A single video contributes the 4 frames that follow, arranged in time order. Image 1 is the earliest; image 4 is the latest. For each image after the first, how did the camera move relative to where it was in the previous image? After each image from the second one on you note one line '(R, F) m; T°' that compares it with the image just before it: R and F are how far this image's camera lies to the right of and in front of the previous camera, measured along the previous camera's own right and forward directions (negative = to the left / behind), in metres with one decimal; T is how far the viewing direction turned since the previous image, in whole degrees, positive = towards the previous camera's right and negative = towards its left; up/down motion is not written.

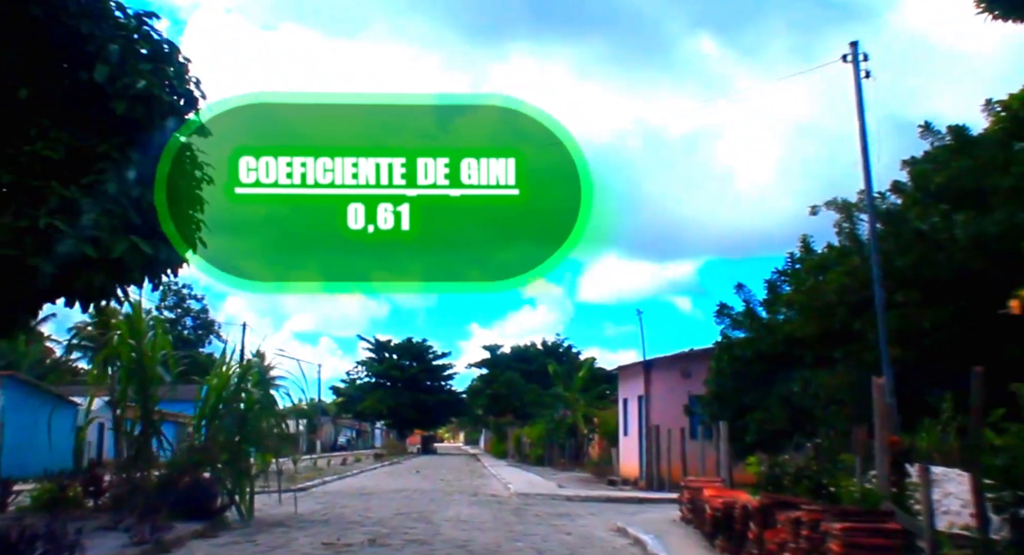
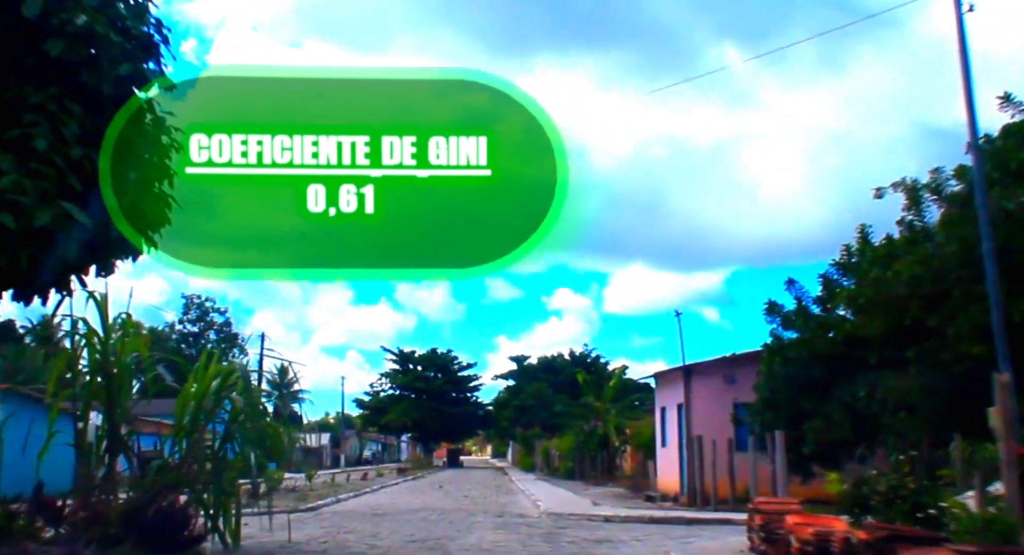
(0.0, +2.1) m; -2°
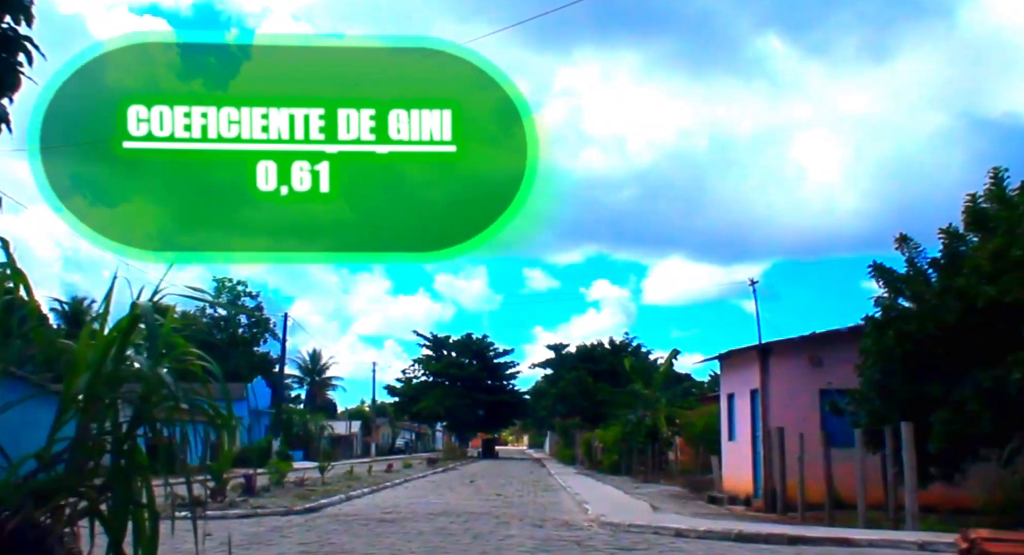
(-0.1, +4.0) m; -2°
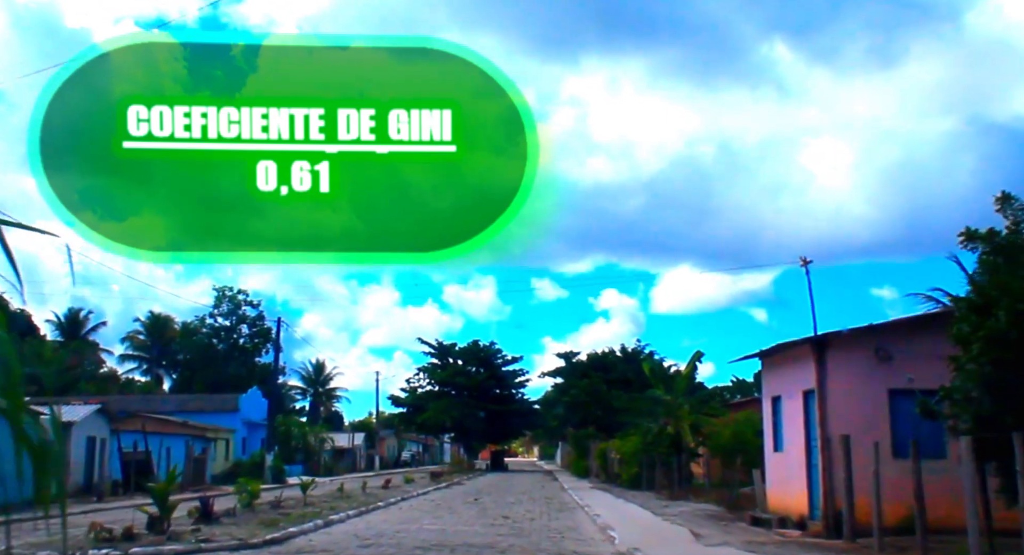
(0.0, +3.4) m; -1°
